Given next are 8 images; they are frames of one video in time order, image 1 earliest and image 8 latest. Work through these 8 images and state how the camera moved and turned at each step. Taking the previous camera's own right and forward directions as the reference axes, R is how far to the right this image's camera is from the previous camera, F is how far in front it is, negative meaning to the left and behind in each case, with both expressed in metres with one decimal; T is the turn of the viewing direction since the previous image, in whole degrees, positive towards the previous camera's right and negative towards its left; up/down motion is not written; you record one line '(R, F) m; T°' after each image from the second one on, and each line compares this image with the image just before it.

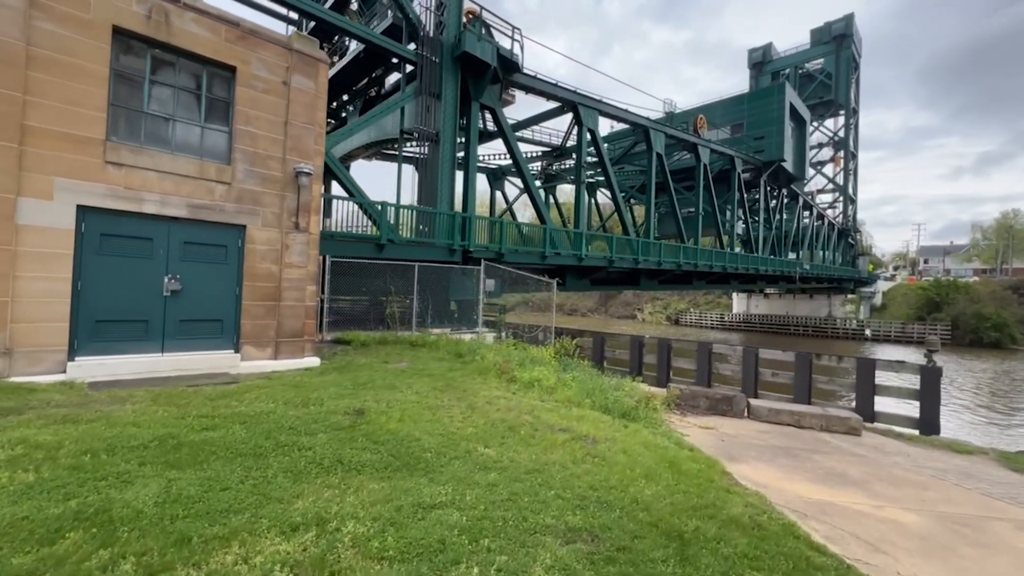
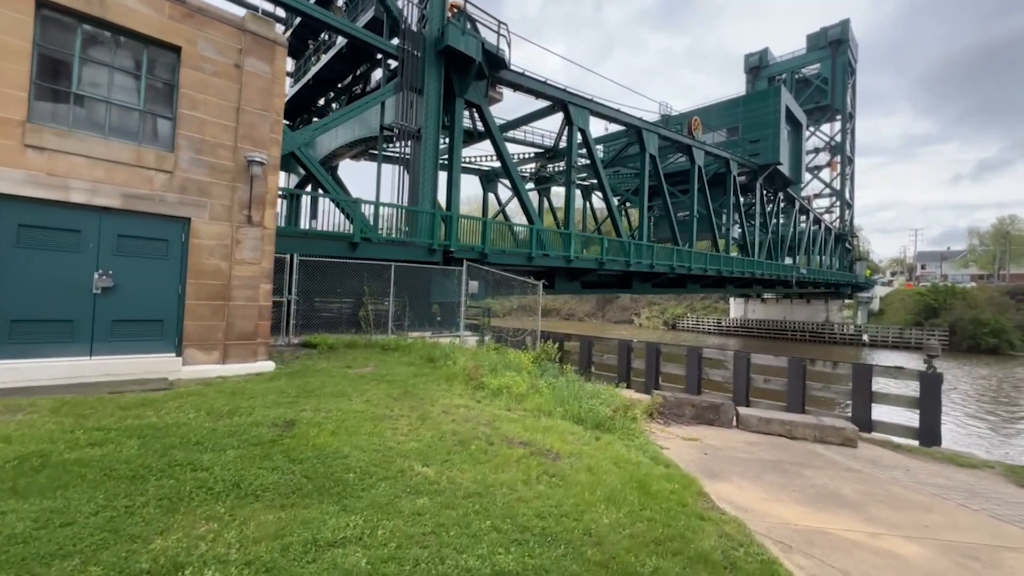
(+0.6, +0.6) m; 0°
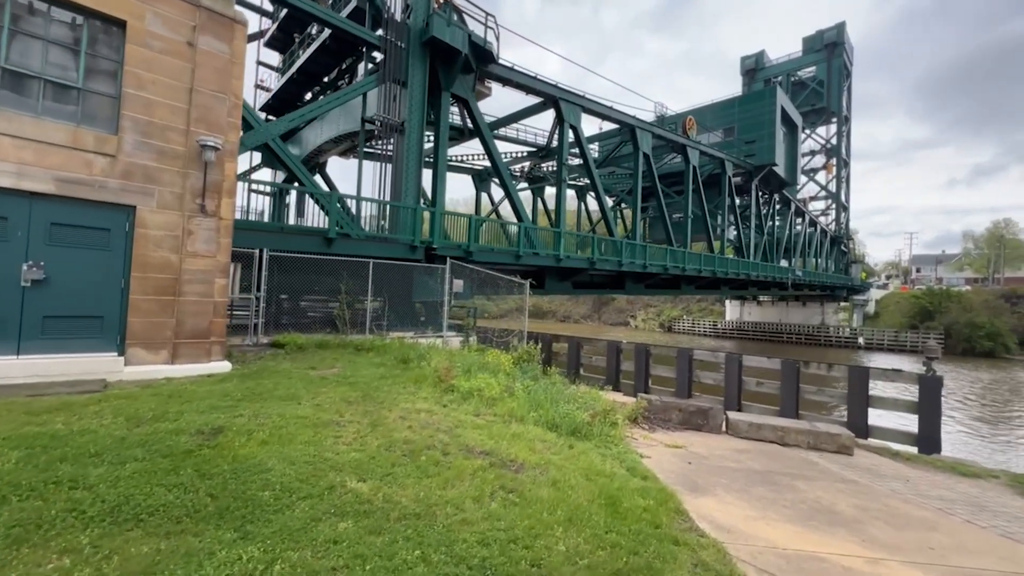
(+0.4, +0.5) m; 0°
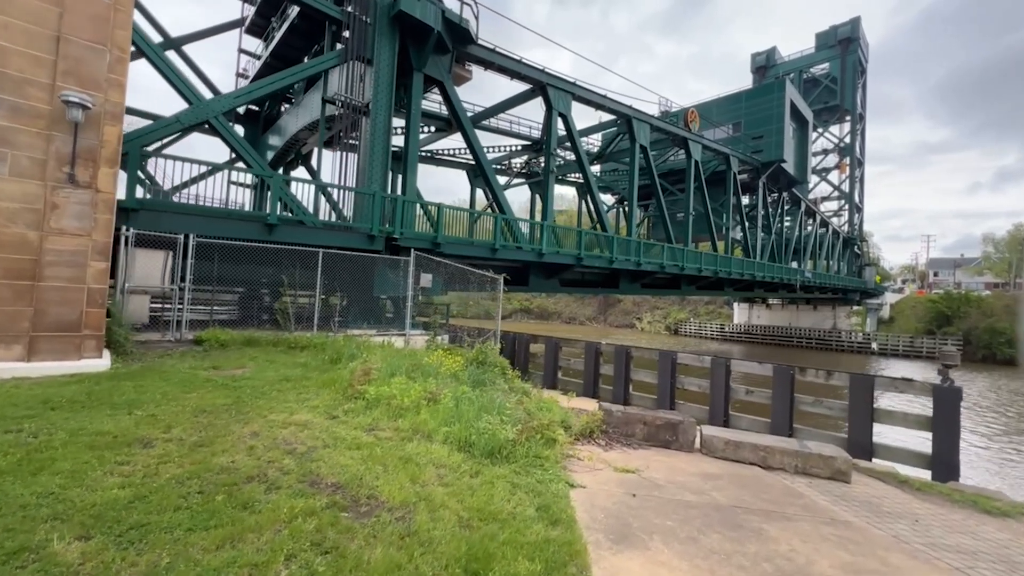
(+1.3, +1.3) m; -1°
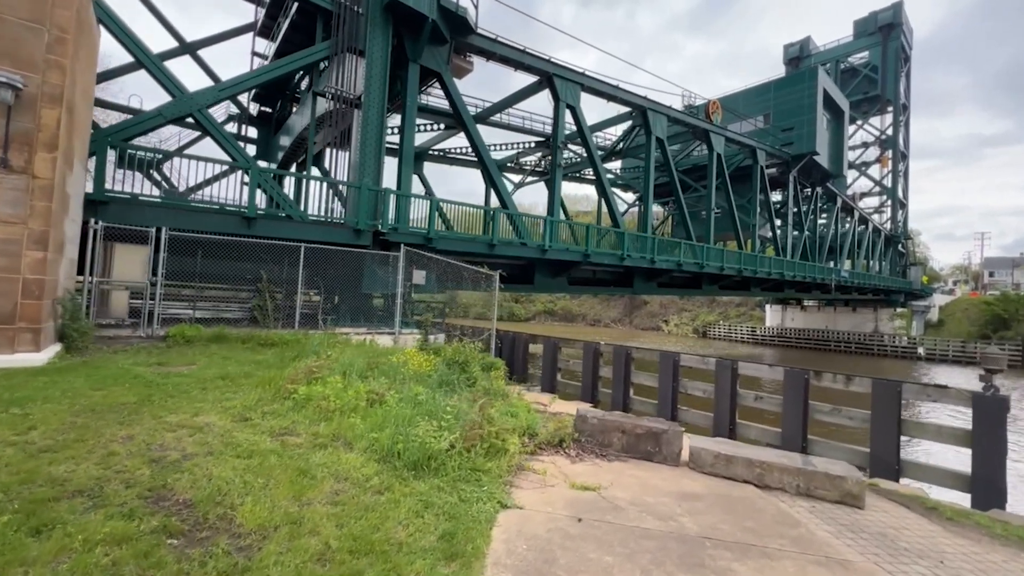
(+1.0, +0.8) m; -4°
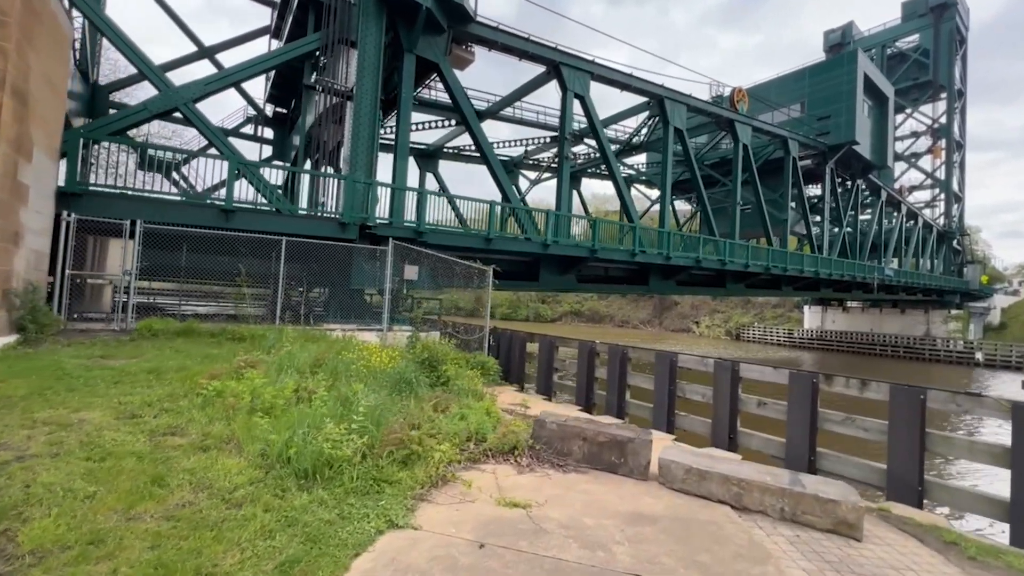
(+1.1, +0.7) m; -4°
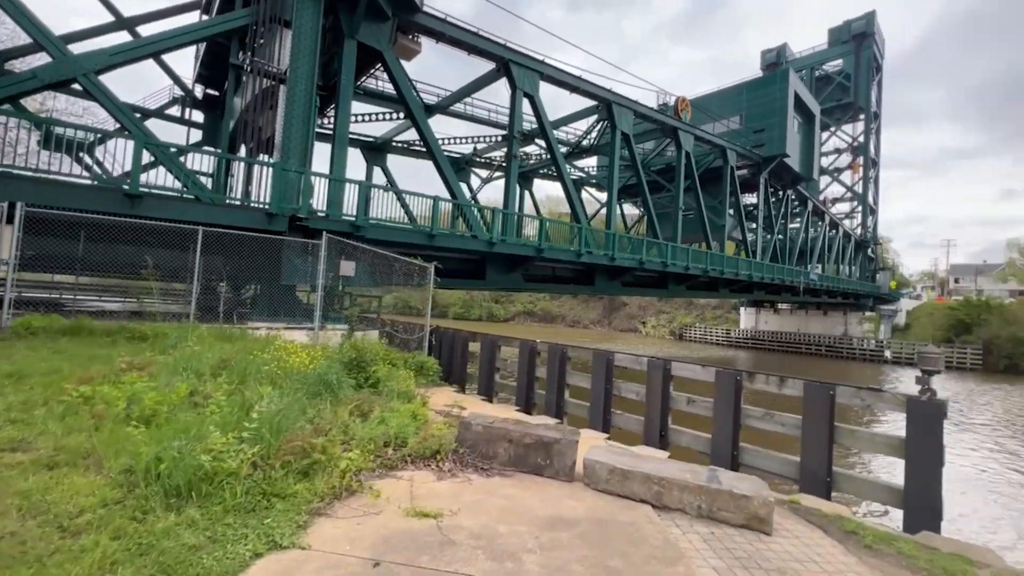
(+0.4, +0.2) m; +6°
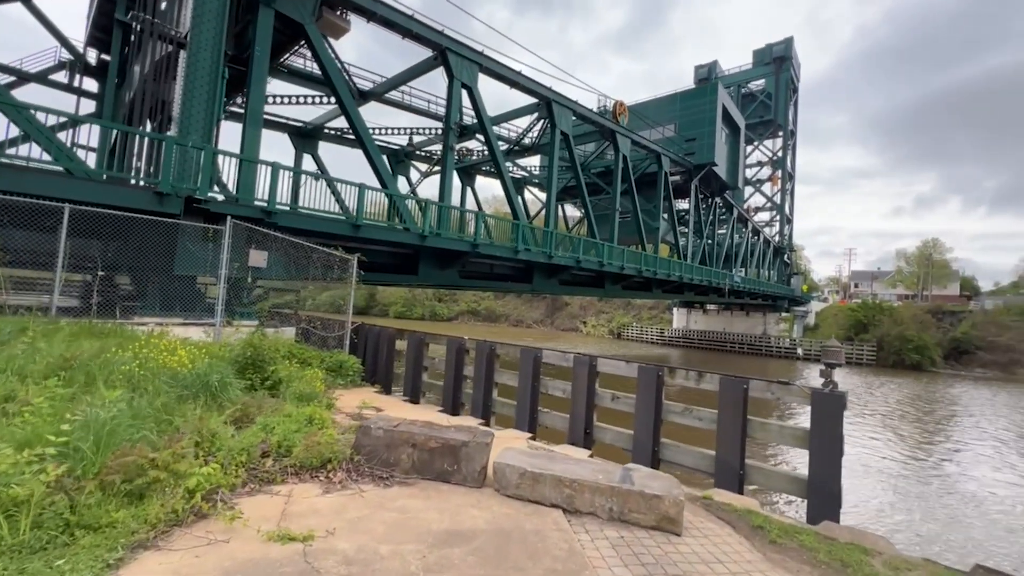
(+0.5, +0.4) m; +7°
